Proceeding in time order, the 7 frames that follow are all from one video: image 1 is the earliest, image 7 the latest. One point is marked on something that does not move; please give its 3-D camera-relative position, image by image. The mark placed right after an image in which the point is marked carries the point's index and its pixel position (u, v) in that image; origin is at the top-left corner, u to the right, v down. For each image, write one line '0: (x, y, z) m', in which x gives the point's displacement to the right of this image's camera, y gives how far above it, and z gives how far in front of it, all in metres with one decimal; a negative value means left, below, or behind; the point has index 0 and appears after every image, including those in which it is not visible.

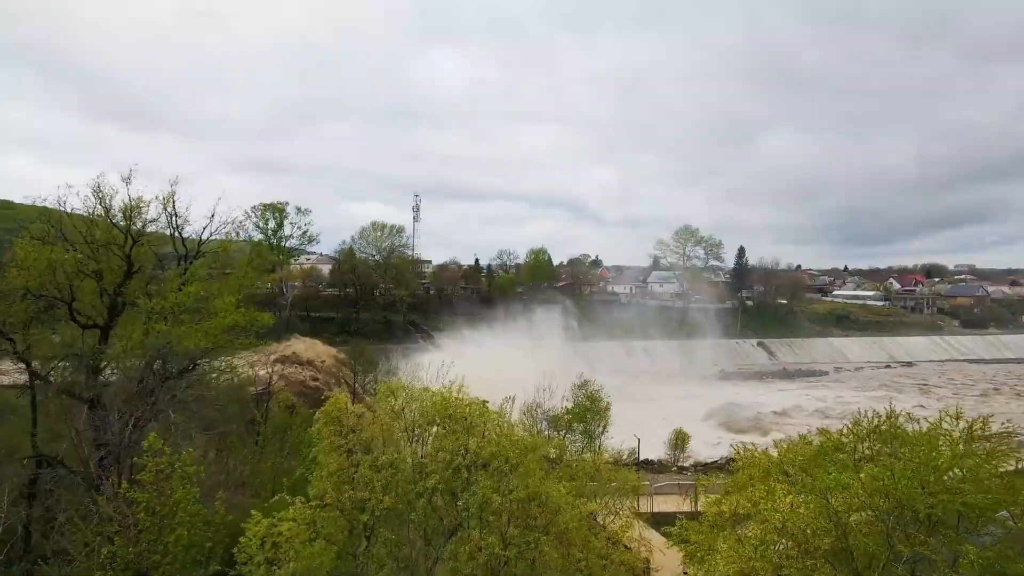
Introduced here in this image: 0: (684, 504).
0: (+4.0, -5.0, +16.6) m
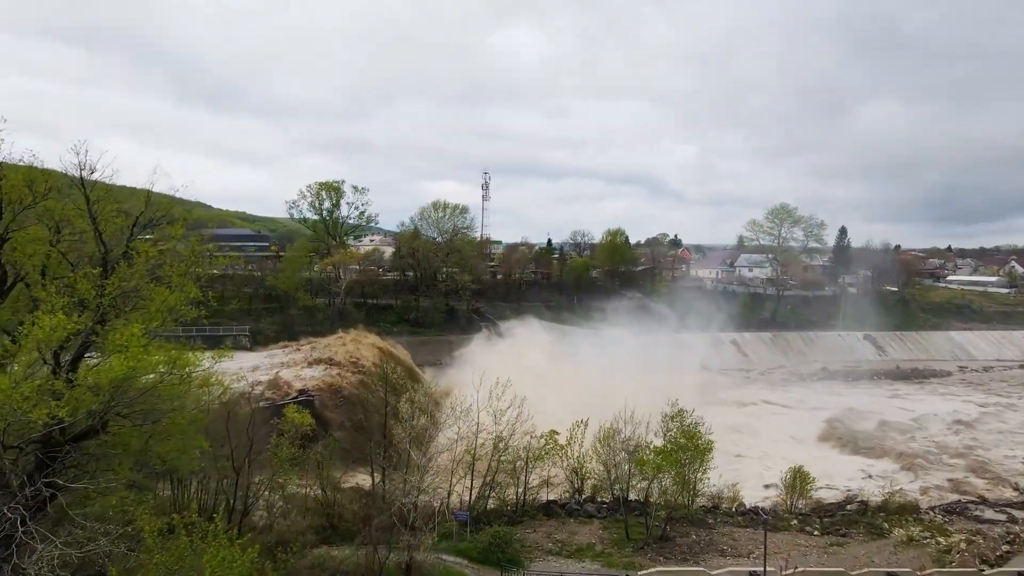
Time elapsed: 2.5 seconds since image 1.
0: (+5.2, -5.2, +11.5) m
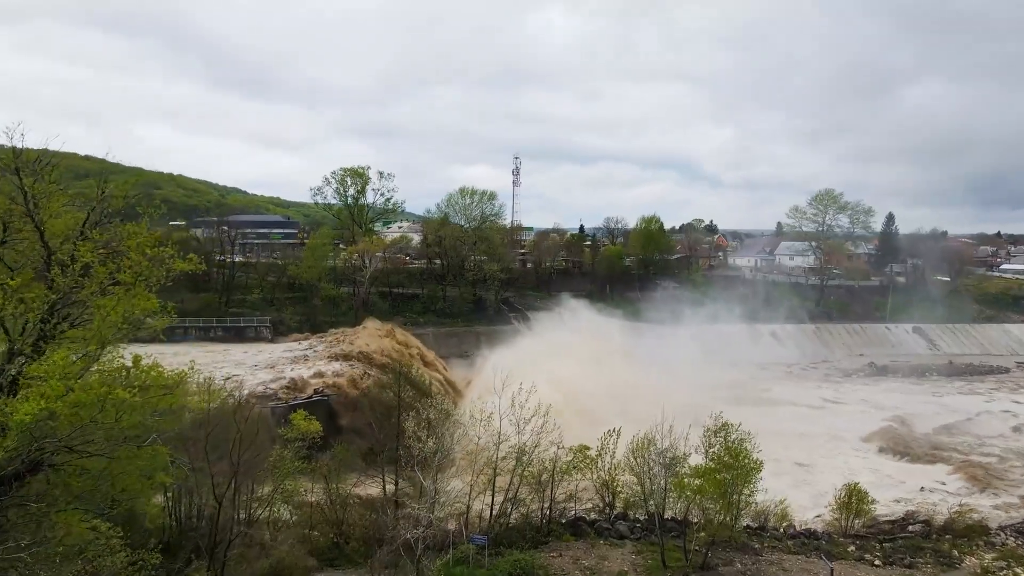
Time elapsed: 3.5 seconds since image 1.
0: (+5.4, -5.3, +9.7) m
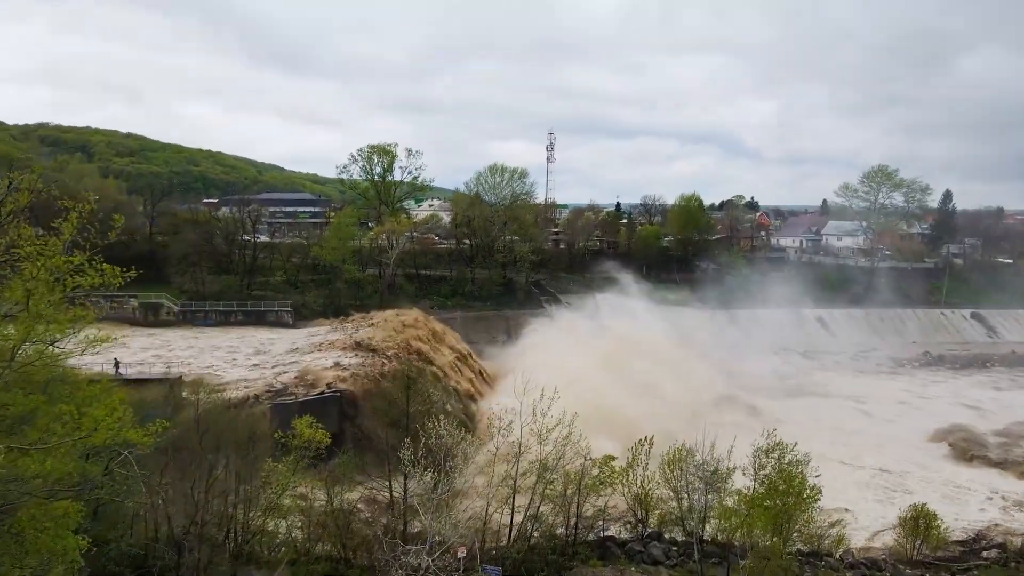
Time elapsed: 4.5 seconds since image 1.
0: (+5.5, -5.4, +7.9) m
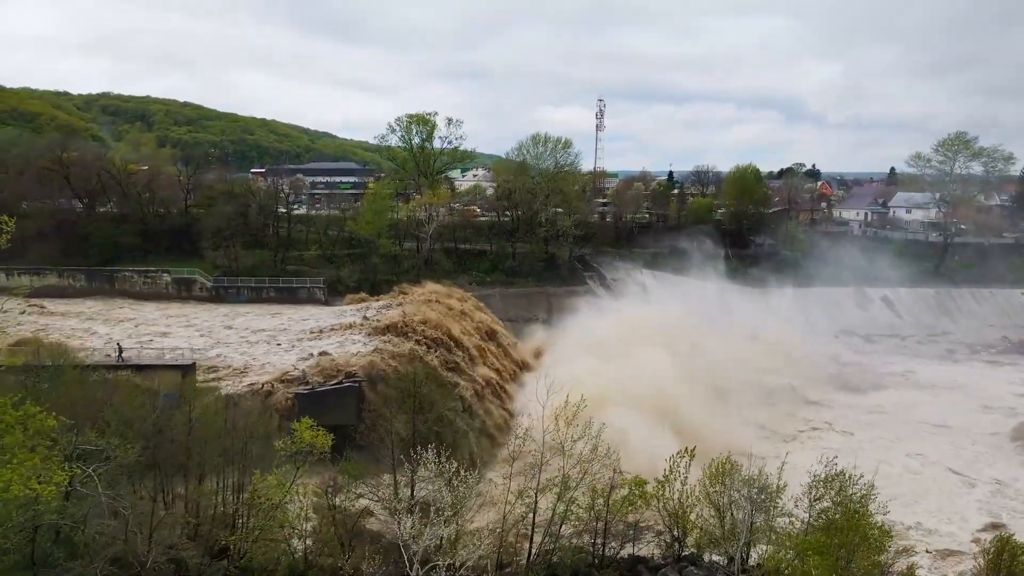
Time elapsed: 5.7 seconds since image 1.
0: (+5.4, -5.7, +6.1) m
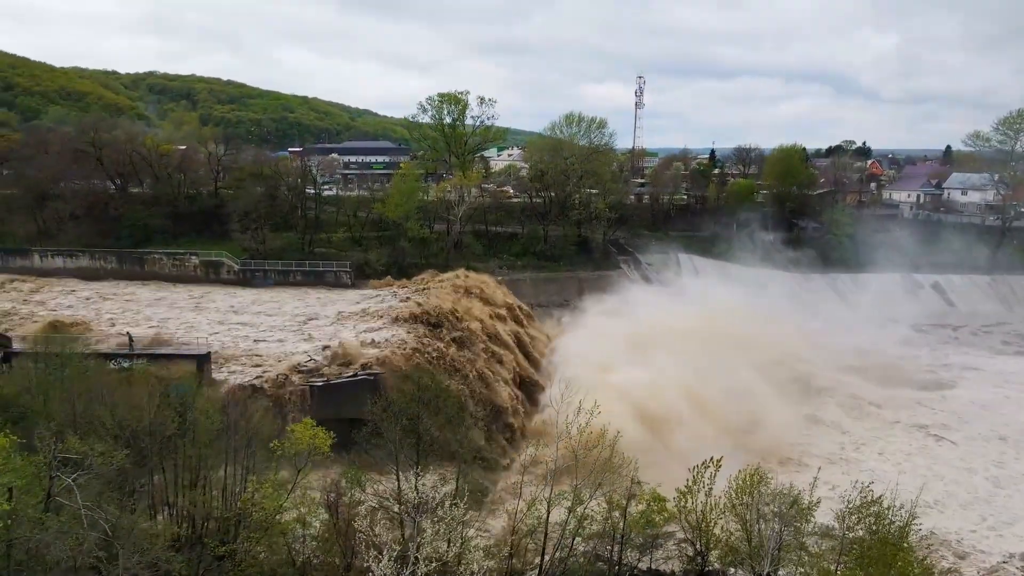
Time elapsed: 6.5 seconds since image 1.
0: (+5.1, -5.9, +5.1) m
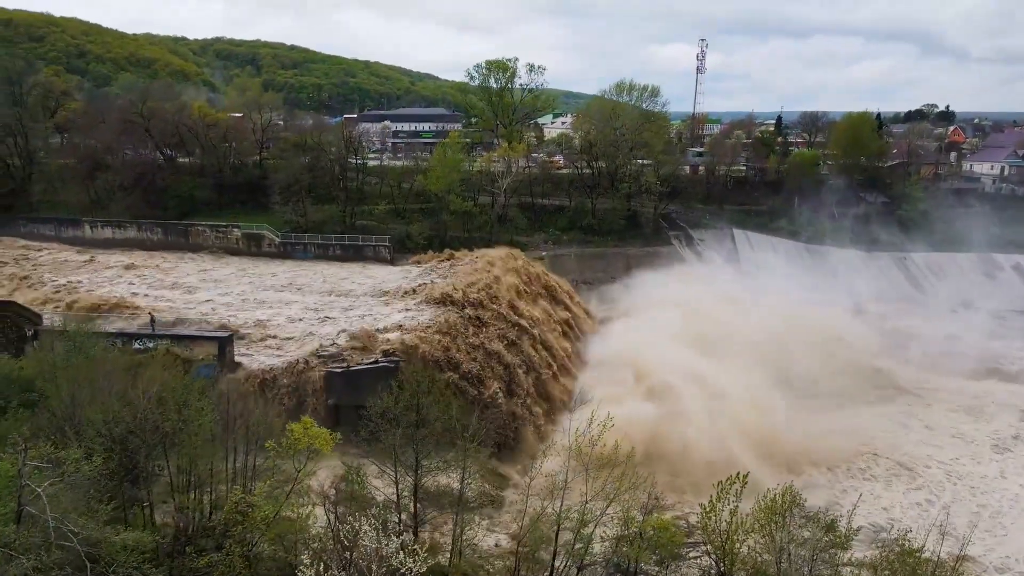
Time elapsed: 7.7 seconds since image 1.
0: (+4.5, -6.3, +4.0) m
